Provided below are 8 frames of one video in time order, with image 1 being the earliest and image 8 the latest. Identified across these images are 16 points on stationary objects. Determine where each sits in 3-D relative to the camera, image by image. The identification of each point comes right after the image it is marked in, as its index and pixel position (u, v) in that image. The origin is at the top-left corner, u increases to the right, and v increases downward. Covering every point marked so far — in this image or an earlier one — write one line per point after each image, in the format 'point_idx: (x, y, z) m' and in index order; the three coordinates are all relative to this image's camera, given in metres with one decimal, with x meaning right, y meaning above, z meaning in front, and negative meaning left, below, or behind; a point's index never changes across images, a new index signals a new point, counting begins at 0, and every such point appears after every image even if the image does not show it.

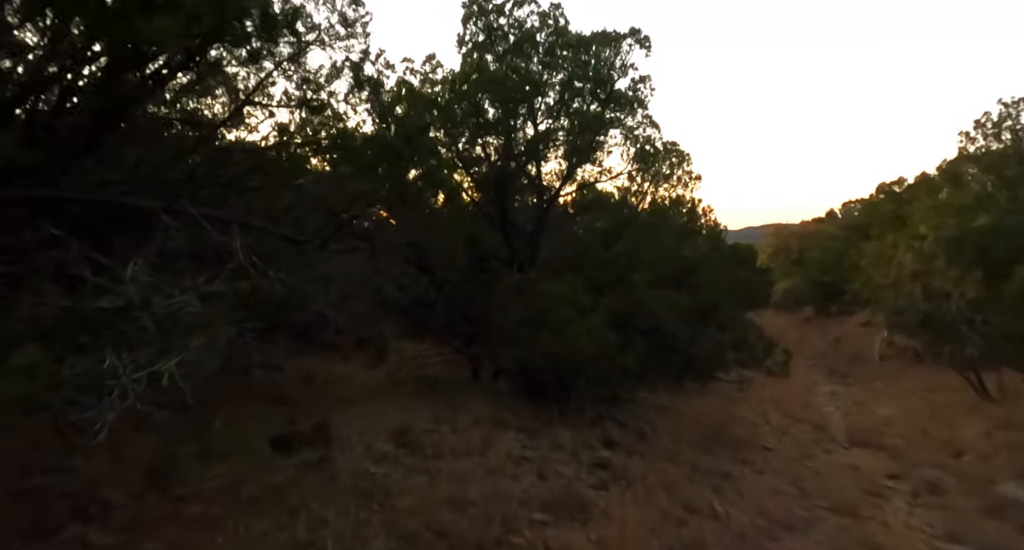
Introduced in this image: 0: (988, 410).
0: (+12.7, -3.5, +17.1) m
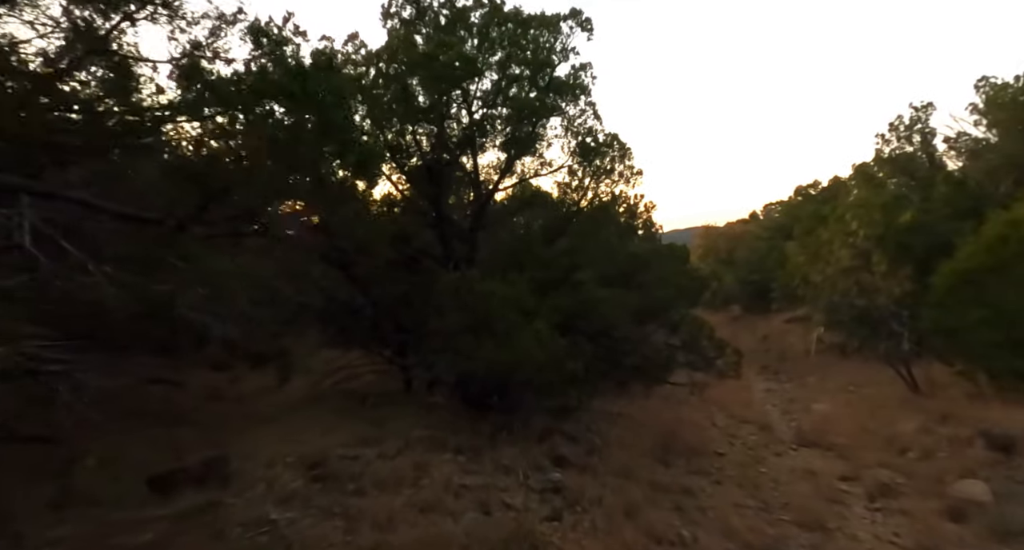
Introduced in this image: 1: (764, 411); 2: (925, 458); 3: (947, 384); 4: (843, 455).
0: (+11.0, -3.4, +17.3) m
1: (+7.5, -4.1, +19.3) m
2: (+8.0, -3.6, +12.6) m
3: (+12.8, -3.2, +19.0) m
4: (+6.8, -3.7, +13.4) m
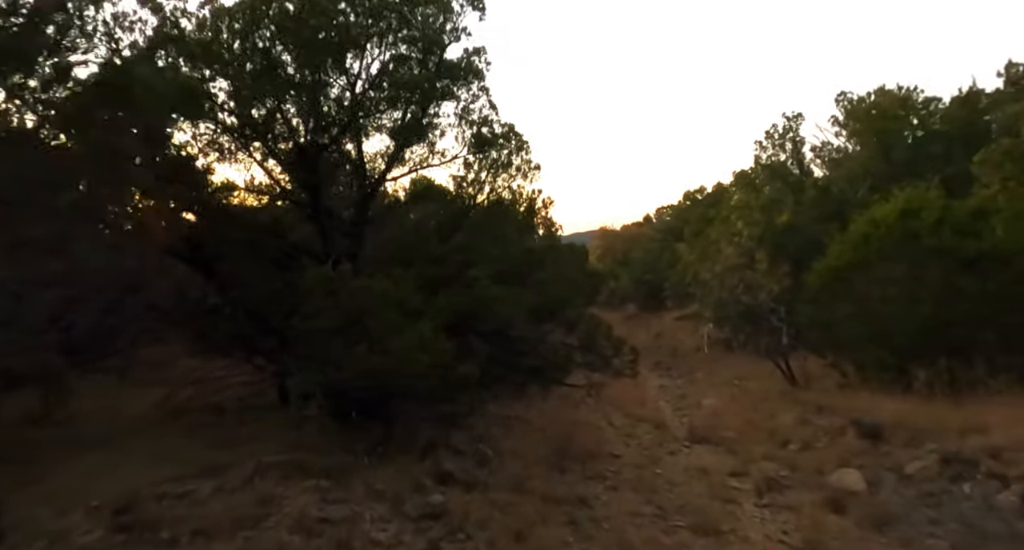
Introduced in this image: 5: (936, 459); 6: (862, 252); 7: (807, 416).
0: (+8.1, -3.3, +18.0) m
1: (+4.4, -4.0, +19.4) m
2: (+5.9, -3.5, +12.9) m
3: (+9.6, -3.1, +20.0) m
4: (+4.6, -3.7, +13.5) m
5: (+6.5, -2.8, +10.0) m
6: (+8.8, +0.6, +16.2) m
7: (+6.9, -3.3, +15.2) m
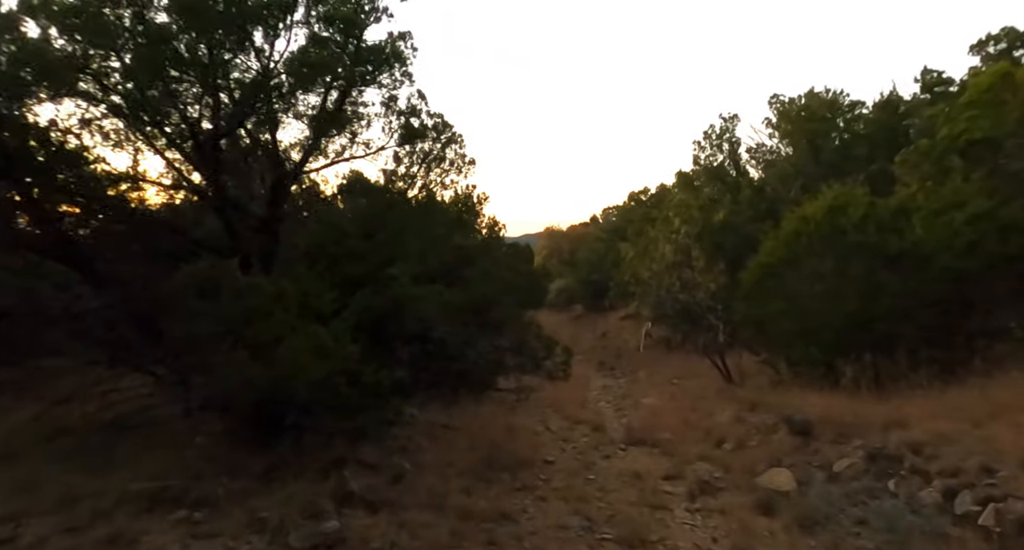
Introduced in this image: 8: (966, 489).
0: (+6.4, -3.3, +18.1) m
1: (+2.5, -4.0, +19.2) m
2: (+4.5, -3.5, +12.9) m
3: (+7.7, -3.0, +20.2) m
4: (+3.2, -3.7, +13.3) m
5: (+5.4, -2.8, +10.0) m
6: (+7.1, +0.7, +16.3) m
7: (+5.4, -3.3, +15.2) m
8: (+5.6, -2.6, +7.9) m
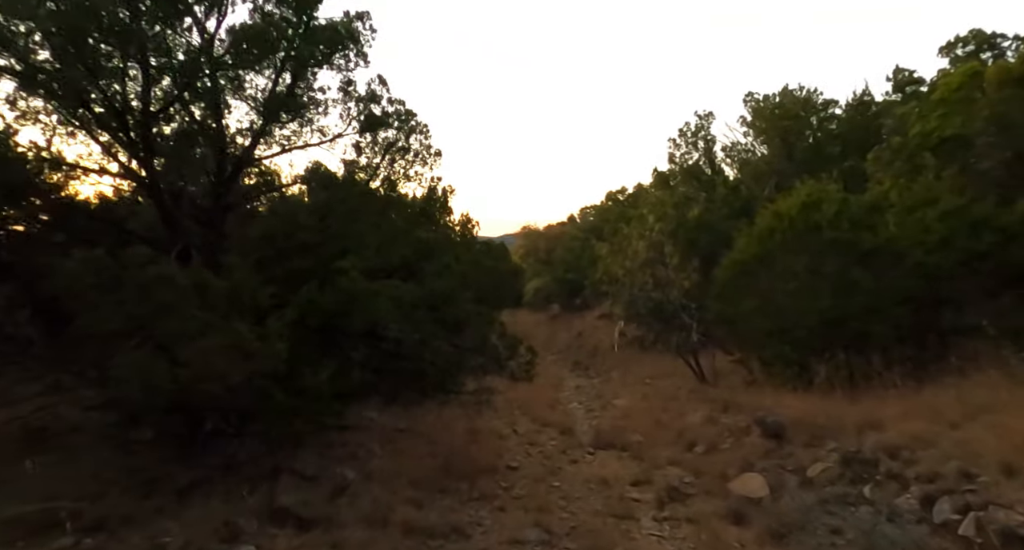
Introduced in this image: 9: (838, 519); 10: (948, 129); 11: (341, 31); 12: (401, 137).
0: (+5.5, -3.2, +17.7) m
1: (+1.6, -3.9, +18.7) m
2: (+3.8, -3.4, +12.4) m
3: (+6.8, -3.0, +19.8) m
4: (+2.5, -3.6, +12.8) m
5: (+4.8, -2.7, +9.5) m
6: (+6.3, +0.8, +15.9) m
7: (+4.6, -3.2, +14.8) m
8: (+5.0, -2.6, +7.5) m
9: (+3.9, -2.9, +7.8) m
10: (+13.0, +4.4, +19.2) m
11: (-2.8, +3.8, +10.4) m
12: (-2.7, +3.3, +15.5) m
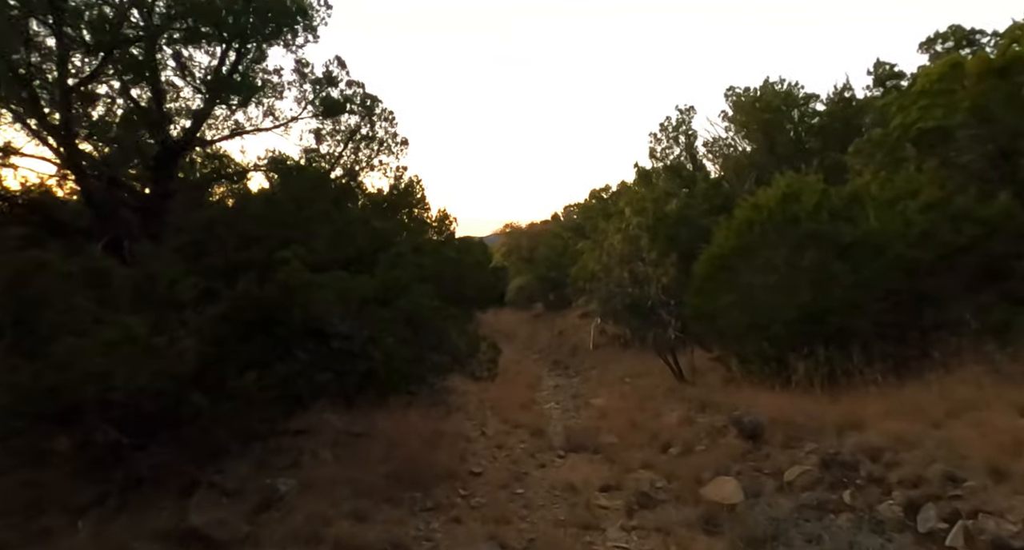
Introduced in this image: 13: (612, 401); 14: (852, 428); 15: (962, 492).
0: (+4.7, -3.1, +17.1) m
1: (+0.8, -3.8, +18.1) m
2: (+3.2, -3.3, +11.8) m
3: (+6.0, -2.8, +19.3) m
4: (+1.8, -3.5, +12.2) m
5: (+4.2, -2.6, +9.0) m
6: (+5.6, +0.9, +15.4) m
7: (+3.9, -3.1, +14.2) m
8: (+4.5, -2.4, +6.9) m
9: (+3.4, -2.8, +7.2) m
10: (+12.2, +4.5, +18.8) m
11: (-3.4, +3.9, +9.6) m
12: (-3.4, +3.4, +14.8) m
13: (+2.8, -3.5, +18.1) m
14: (+5.3, -2.4, +10.0) m
15: (+4.8, -2.3, +6.9) m
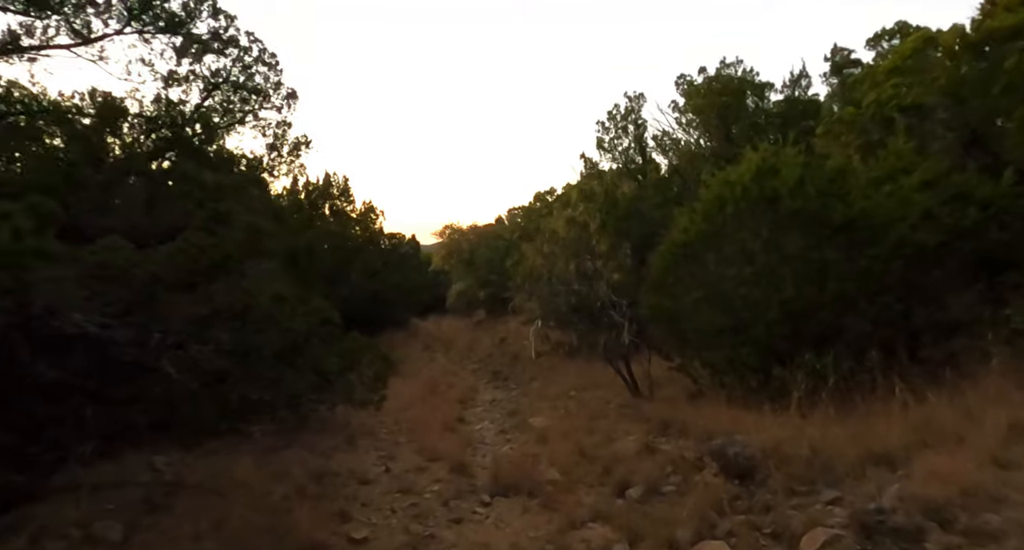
0: (+3.0, -2.9, +14.3) m
1: (-1.0, -3.7, +14.9) m
2: (+1.9, -3.1, +8.8) m
3: (+4.1, -2.7, +16.5) m
4: (+0.5, -3.3, +9.1) m
5: (+3.1, -2.3, +6.1) m
6: (+4.0, +1.1, +12.7) m
7: (+2.4, -2.9, +11.3) m
8: (+3.6, -2.1, +4.1) m
9: (+2.5, -2.5, +4.2) m
10: (+10.3, +4.7, +16.6) m
11: (-4.5, +4.1, +6.2) m
12: (-4.9, +3.6, +11.4) m
13: (+1.0, -3.4, +15.1) m
14: (+4.2, -2.1, +7.3) m
15: (+3.9, -2.0, +4.1) m
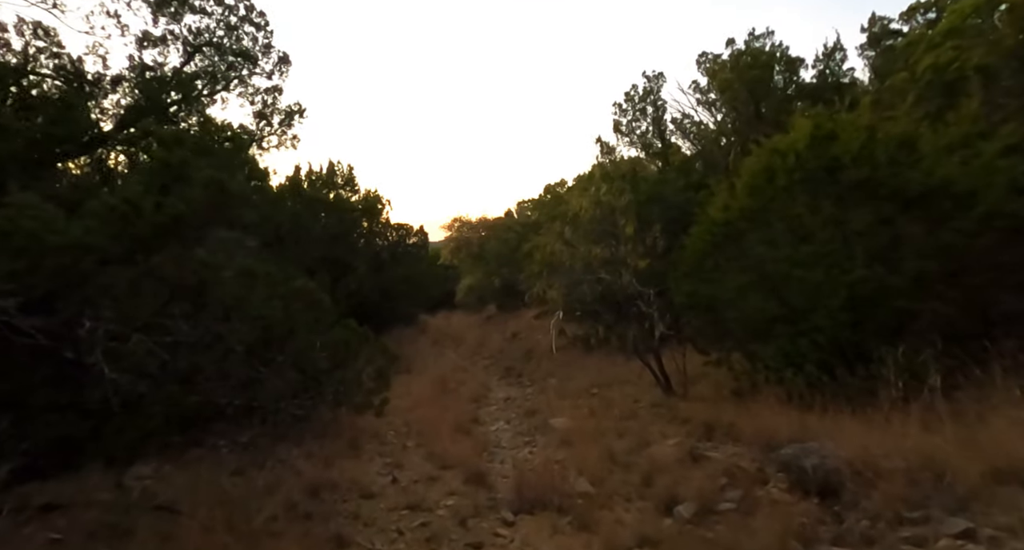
0: (+3.4, -2.6, +12.8) m
1: (-0.5, -3.4, +13.5) m
2: (+2.2, -2.8, +7.4) m
3: (+4.5, -2.4, +15.0) m
4: (+0.9, -3.0, +7.7) m
5: (+3.4, -2.1, +4.6) m
6: (+4.3, +1.4, +11.2) m
7: (+2.8, -2.6, +9.8) m
8: (+3.9, -1.9, +2.6) m
9: (+2.8, -2.3, +2.8) m
10: (+10.7, +5.0, +15.0) m
11: (-4.3, +4.3, +4.8) m
12: (-4.6, +3.9, +10.0) m
13: (+1.4, -3.1, +13.6) m
14: (+4.5, -1.9, +5.8) m
15: (+4.2, -1.8, +2.6) m
